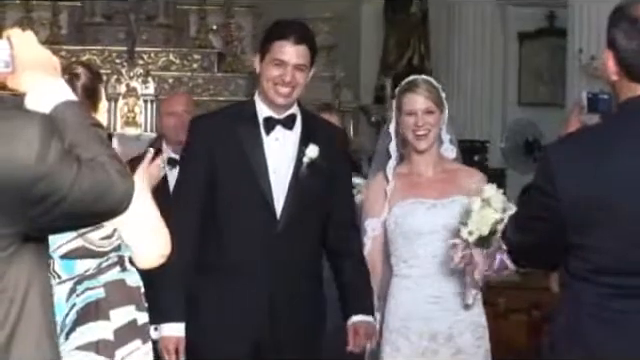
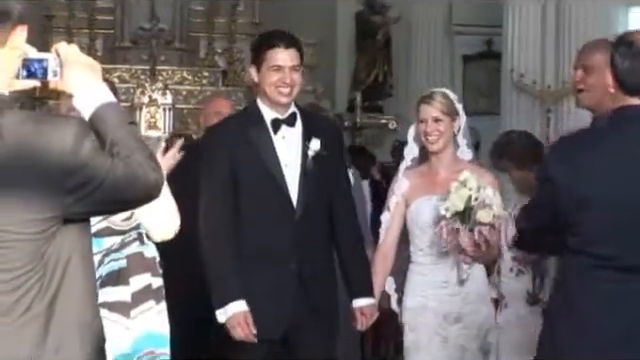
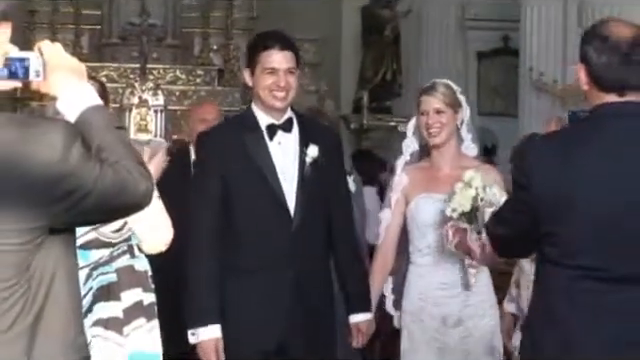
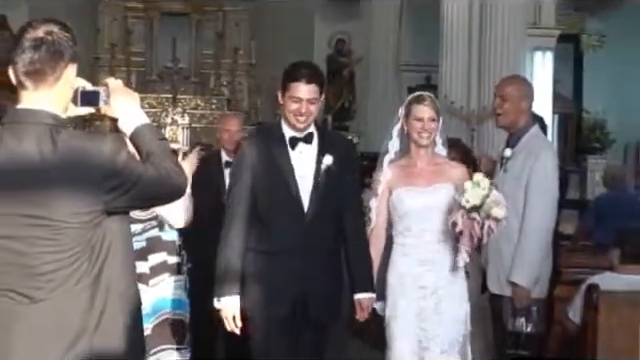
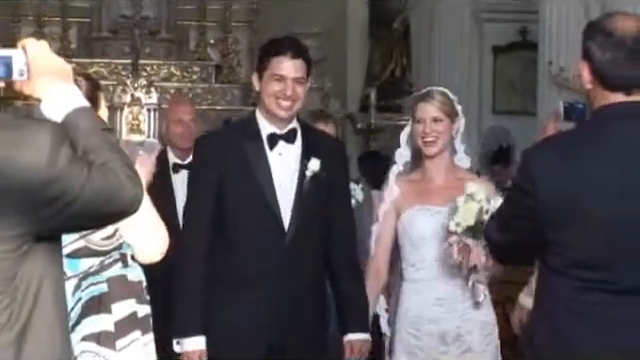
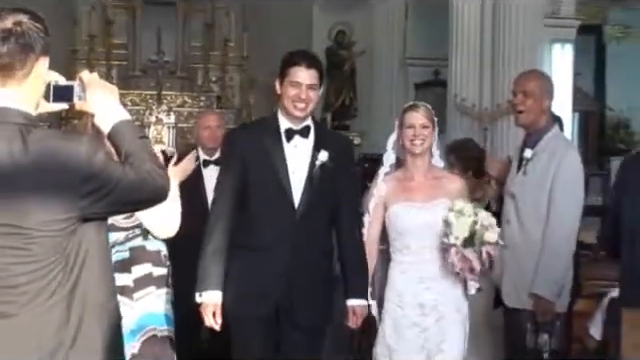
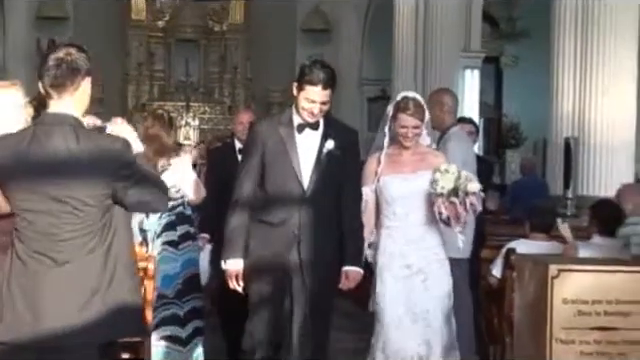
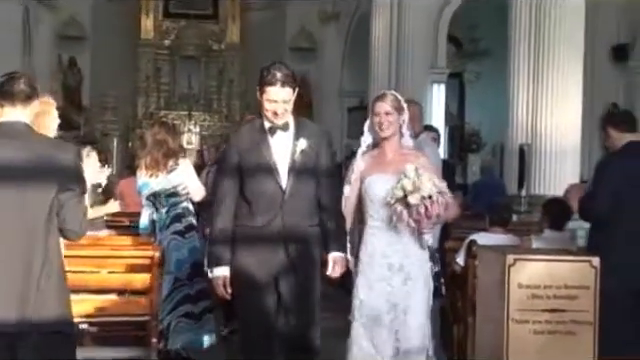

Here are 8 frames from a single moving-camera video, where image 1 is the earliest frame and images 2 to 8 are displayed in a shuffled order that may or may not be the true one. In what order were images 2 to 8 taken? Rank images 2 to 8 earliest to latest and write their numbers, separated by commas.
5, 3, 2, 6, 4, 7, 8
